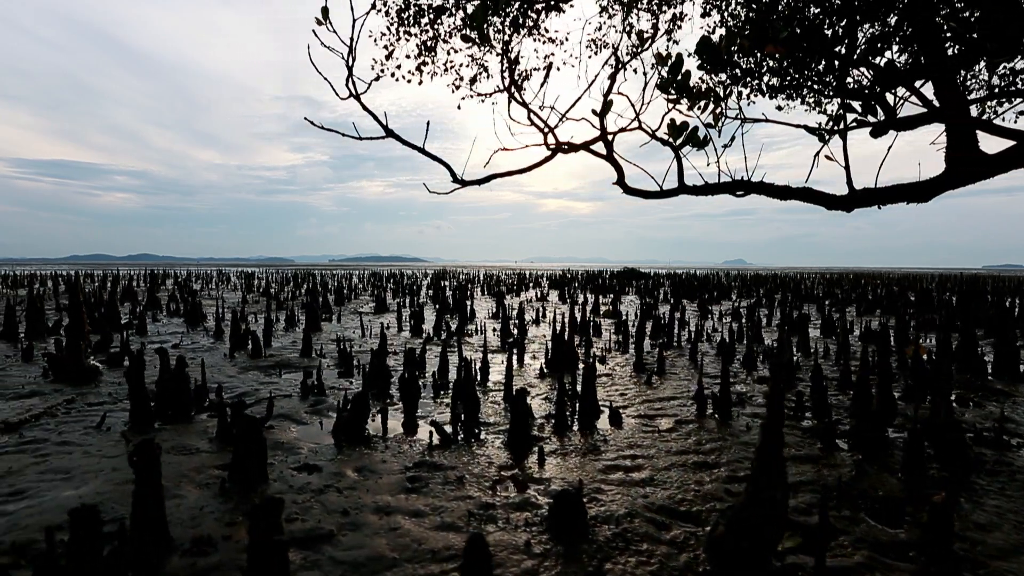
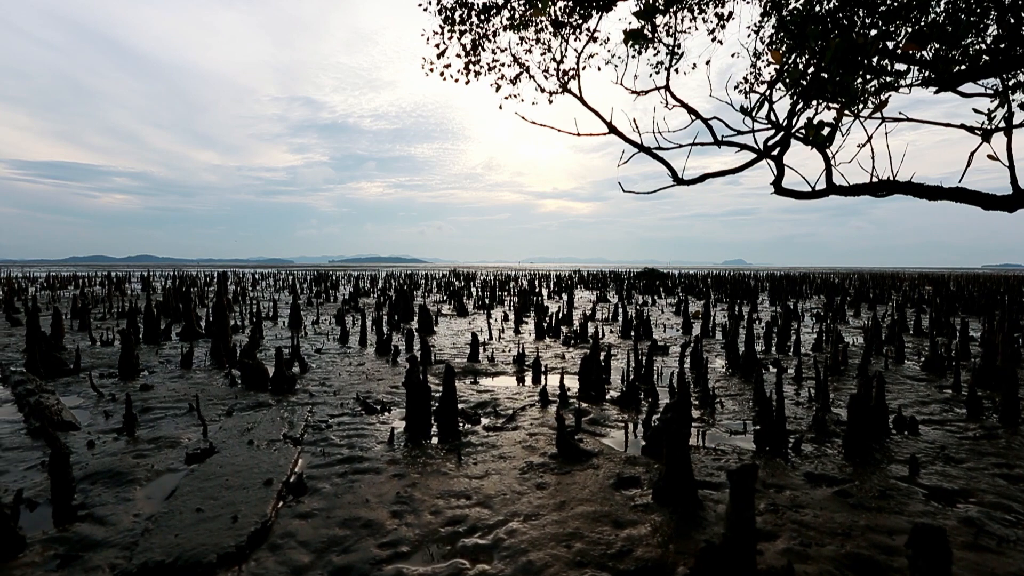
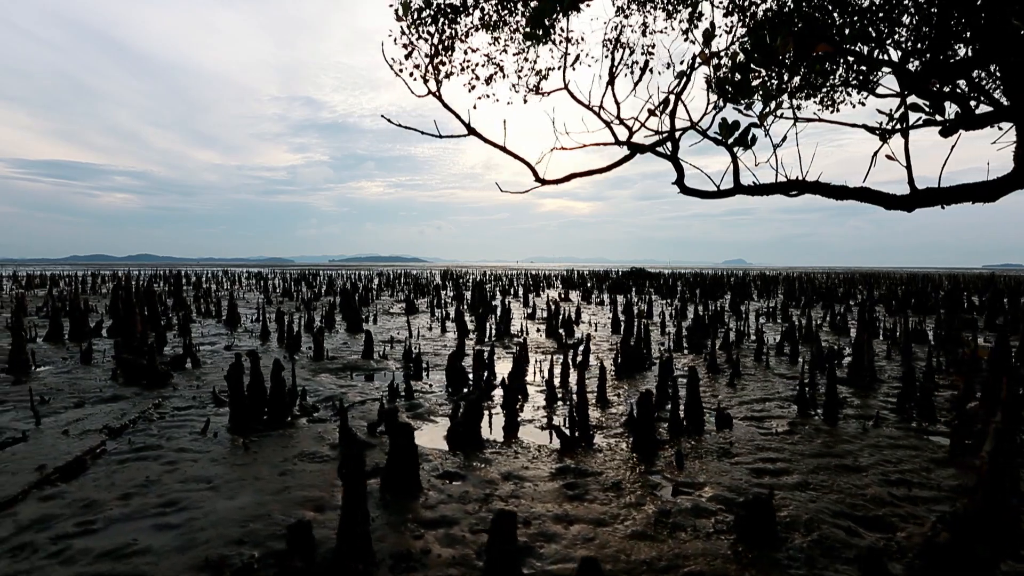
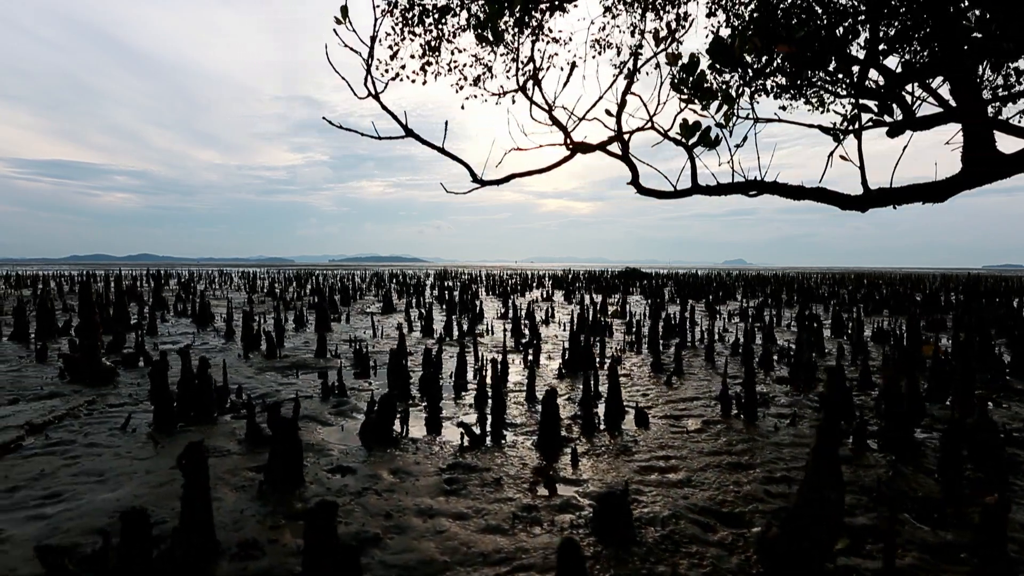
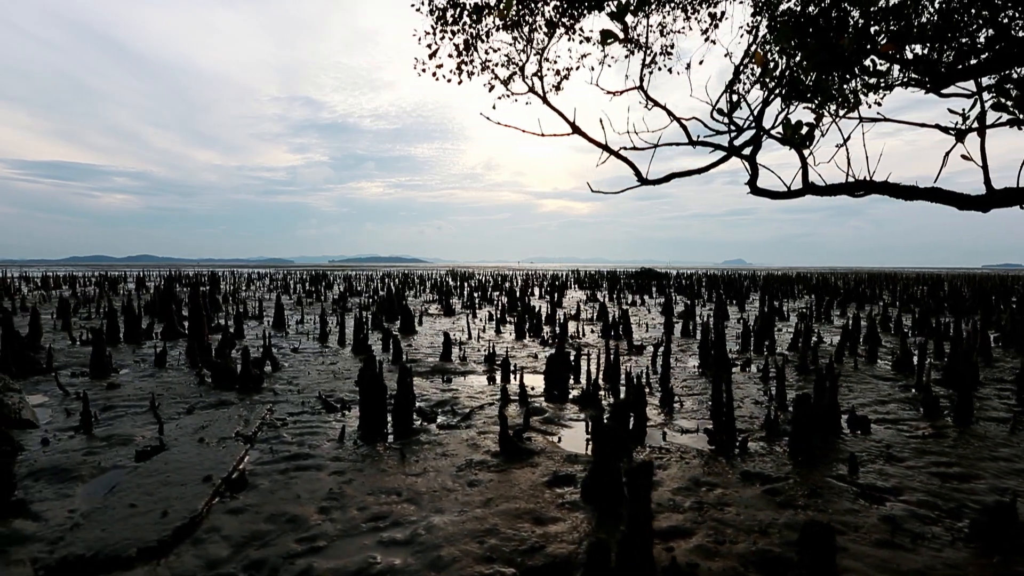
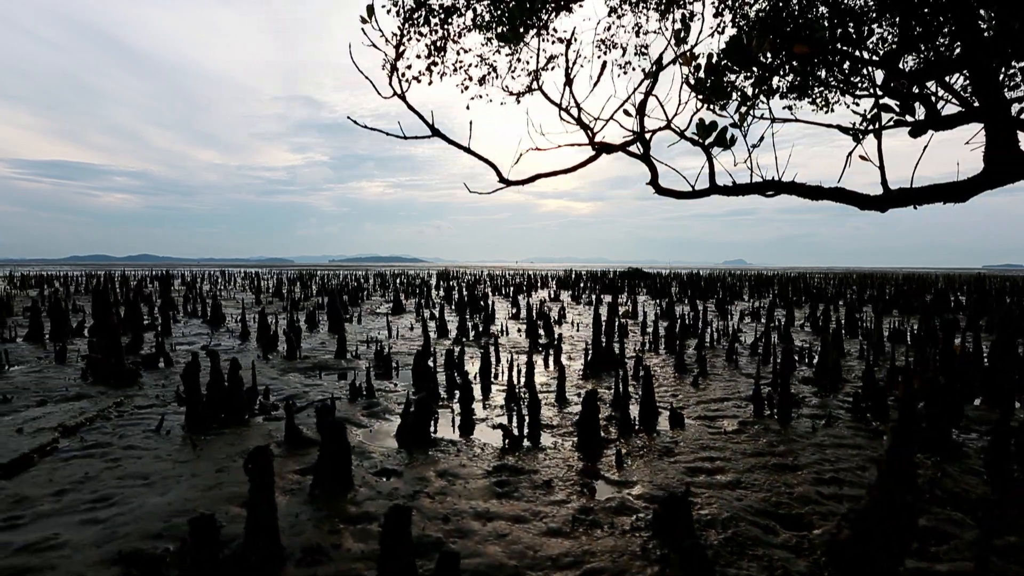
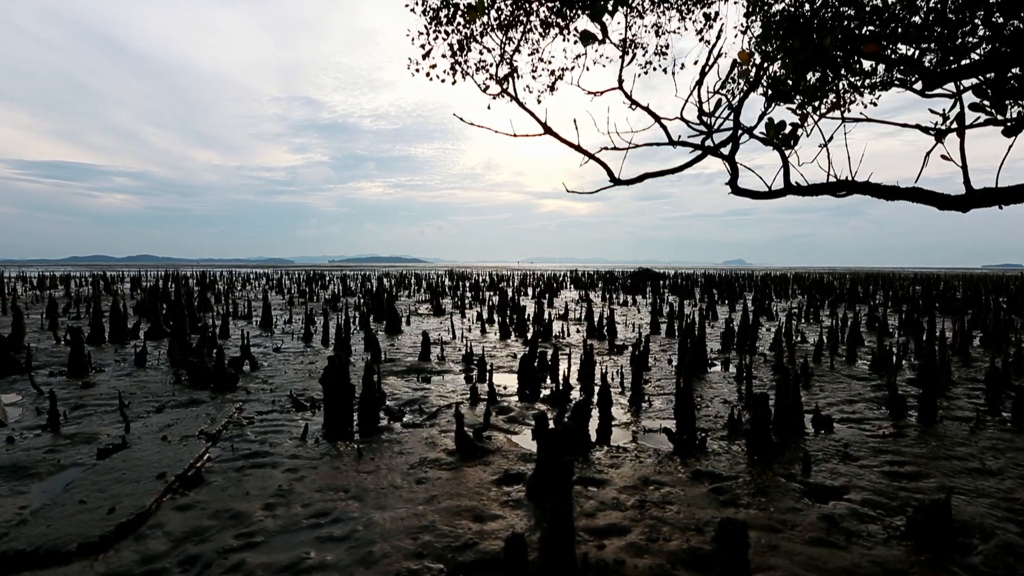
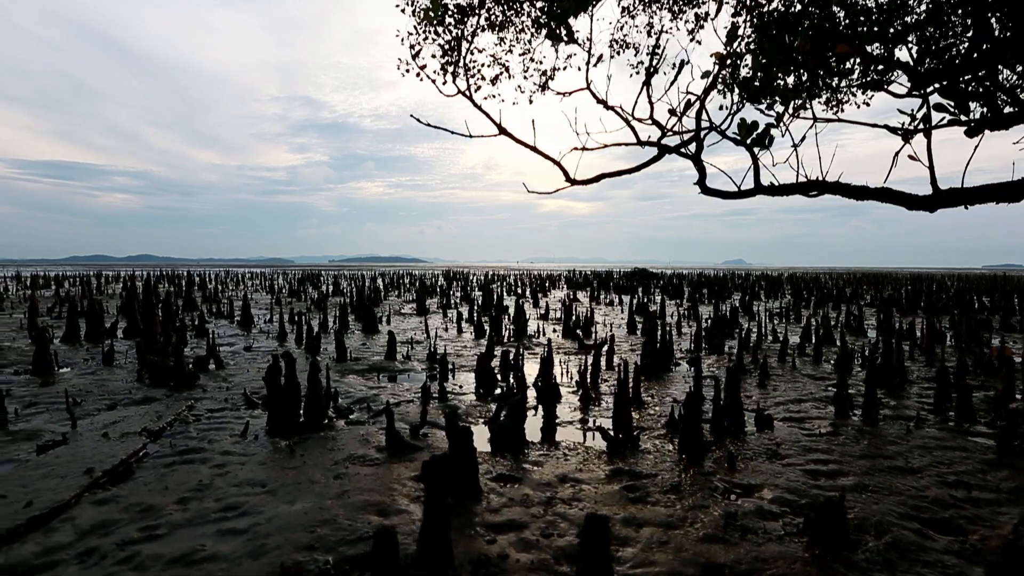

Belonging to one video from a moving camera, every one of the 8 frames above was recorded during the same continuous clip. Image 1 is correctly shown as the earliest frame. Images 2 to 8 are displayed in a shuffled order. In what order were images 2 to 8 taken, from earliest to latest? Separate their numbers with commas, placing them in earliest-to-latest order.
4, 6, 3, 8, 7, 5, 2
